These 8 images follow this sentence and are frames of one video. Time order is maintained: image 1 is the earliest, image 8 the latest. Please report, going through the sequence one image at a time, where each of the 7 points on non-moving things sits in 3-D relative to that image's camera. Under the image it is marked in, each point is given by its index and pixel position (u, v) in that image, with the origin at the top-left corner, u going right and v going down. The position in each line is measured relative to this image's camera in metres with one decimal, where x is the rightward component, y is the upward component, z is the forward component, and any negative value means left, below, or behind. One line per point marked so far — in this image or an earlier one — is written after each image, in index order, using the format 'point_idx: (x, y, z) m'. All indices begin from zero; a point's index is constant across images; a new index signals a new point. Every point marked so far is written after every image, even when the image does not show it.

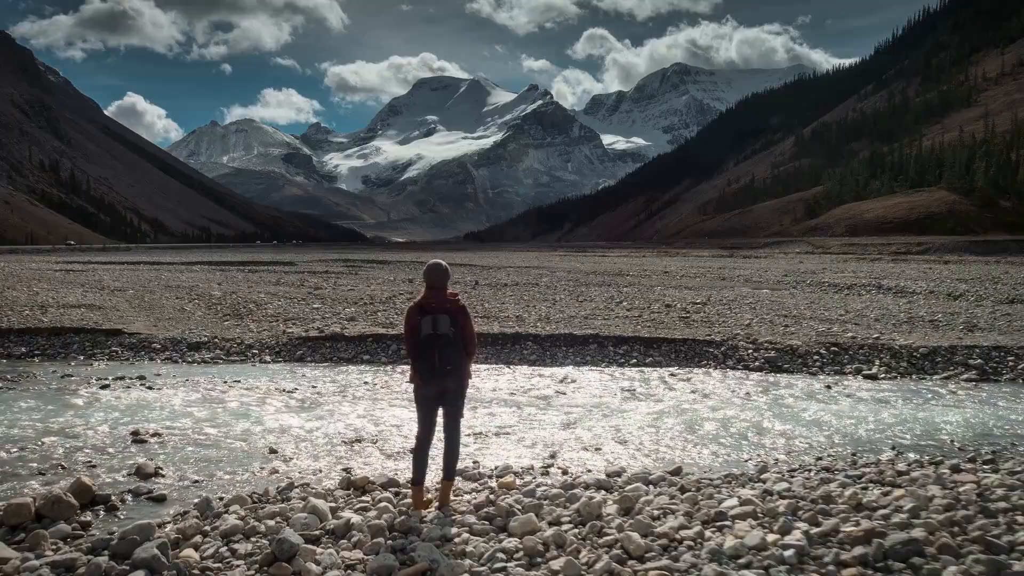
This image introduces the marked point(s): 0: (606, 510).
0: (+0.4, -1.0, +3.4) m
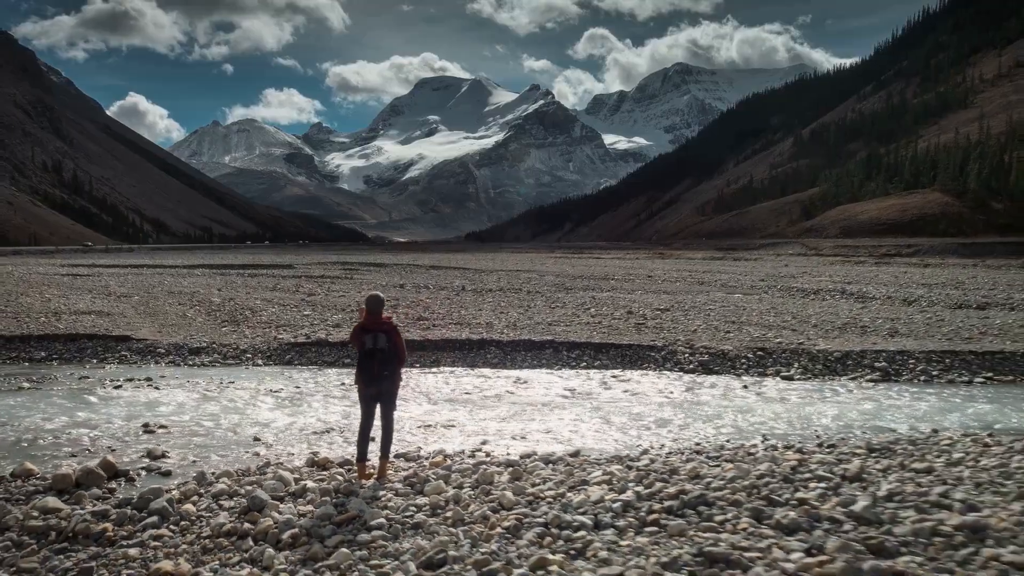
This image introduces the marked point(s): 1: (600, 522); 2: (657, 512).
0: (-0.1, -1.2, +4.6) m
1: (+0.4, -1.2, +4.0) m
2: (+0.7, -1.2, +4.1) m
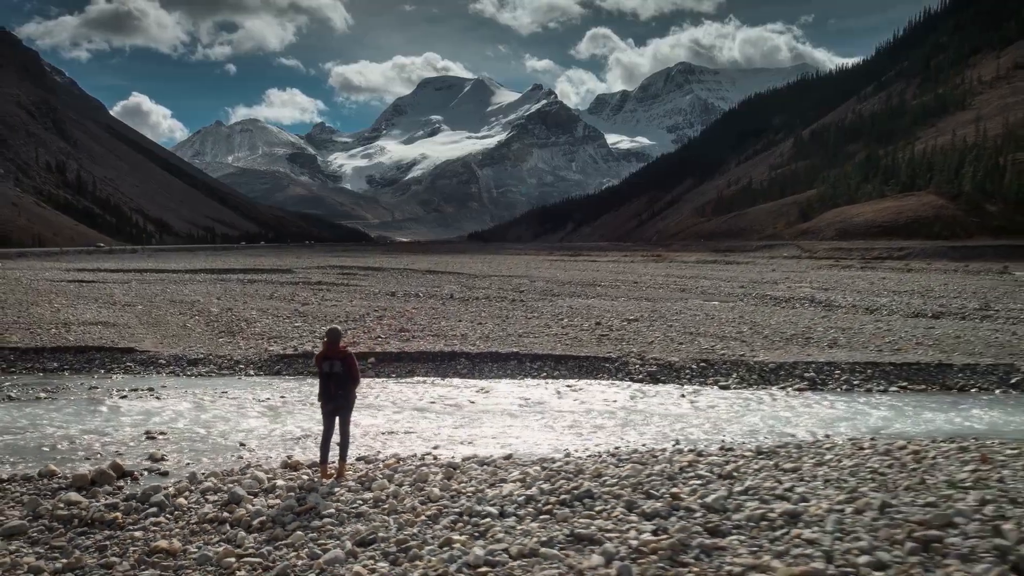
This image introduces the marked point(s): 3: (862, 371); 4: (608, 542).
0: (-0.6, -1.4, +5.7) m
1: (-0.1, -1.5, +5.1) m
2: (+0.2, -1.5, +5.2) m
3: (+4.9, -1.2, +10.8) m
4: (+0.6, -1.5, +4.7) m
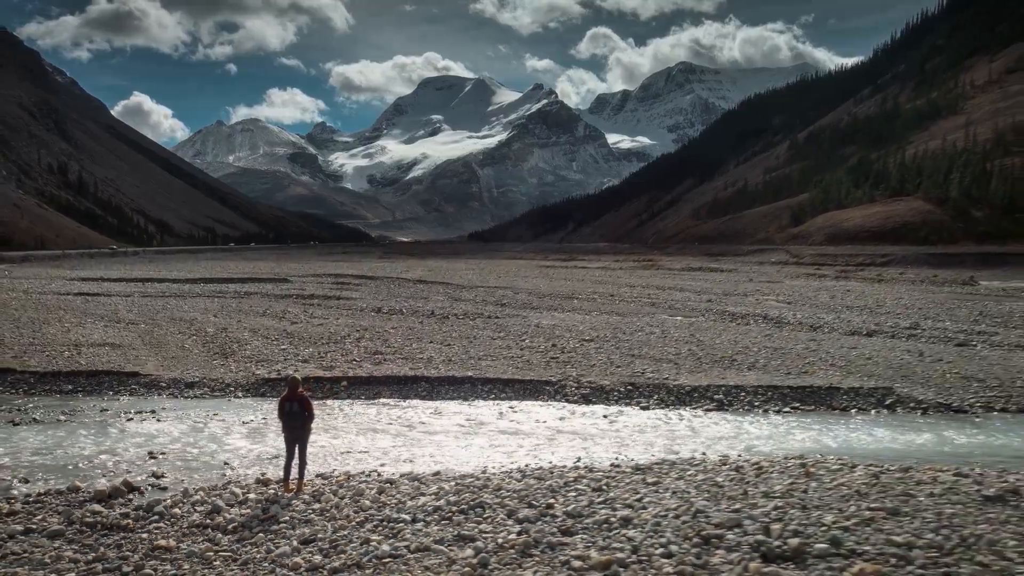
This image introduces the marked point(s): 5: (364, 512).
0: (-1.4, -2.0, +7.5) m
1: (-0.9, -2.0, +6.8) m
2: (-0.6, -2.0, +7.0) m
3: (+4.1, -1.7, +12.6) m
4: (-0.2, -2.1, +6.4) m
5: (-1.4, -2.0, +6.9) m
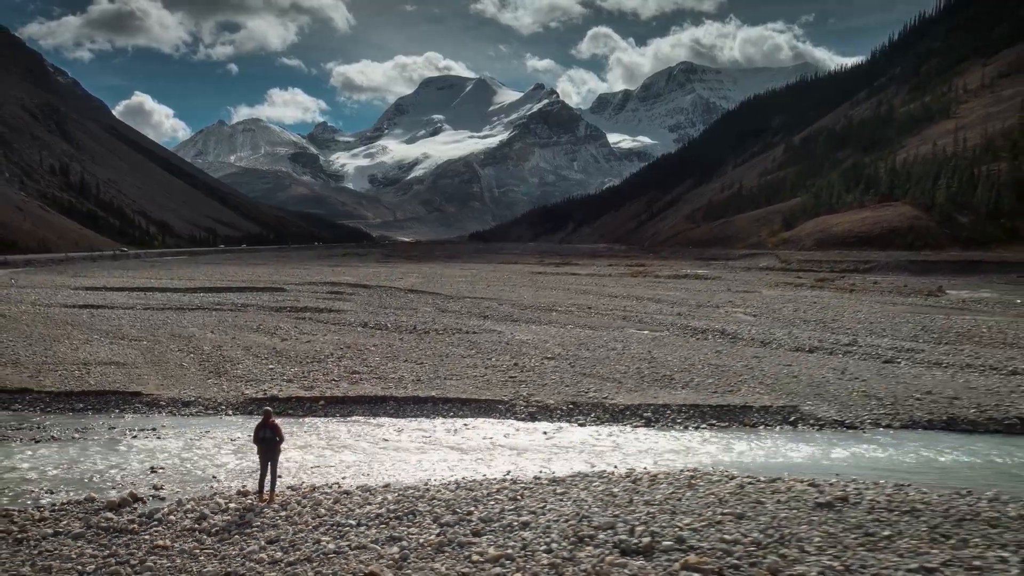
0: (-2.2, -2.6, +9.3) m
1: (-1.7, -2.6, +8.7) m
2: (-1.4, -2.6, +8.8) m
3: (+3.3, -2.3, +14.4) m
4: (-1.1, -2.7, +8.3) m
5: (-2.2, -2.6, +8.7) m
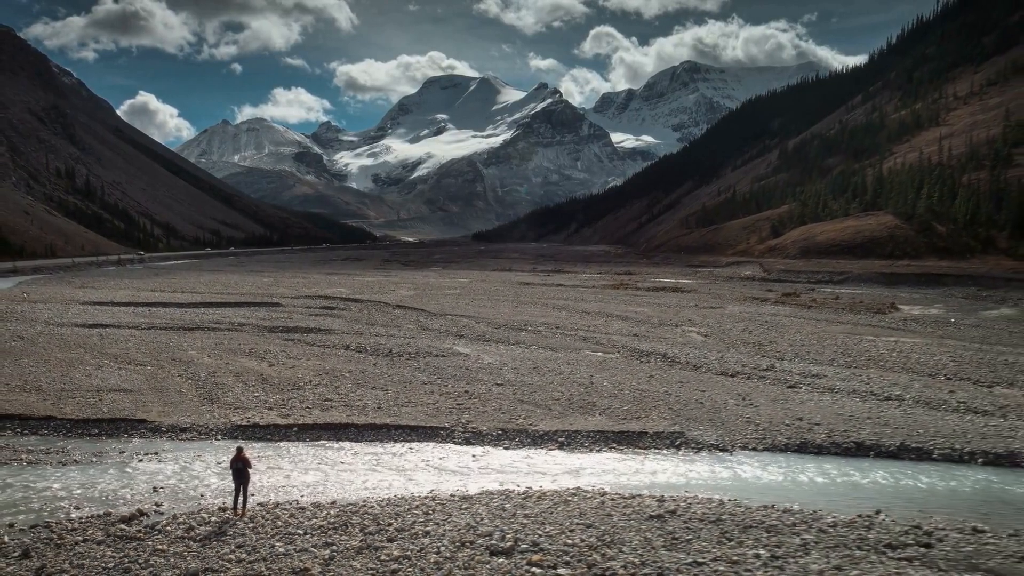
0: (-3.7, -3.7, +12.4) m
1: (-3.1, -3.7, +11.8) m
2: (-2.9, -3.7, +11.9) m
3: (+1.9, -3.4, +17.5) m
4: (-2.5, -3.7, +11.4) m
5: (-3.7, -3.7, +11.9) m
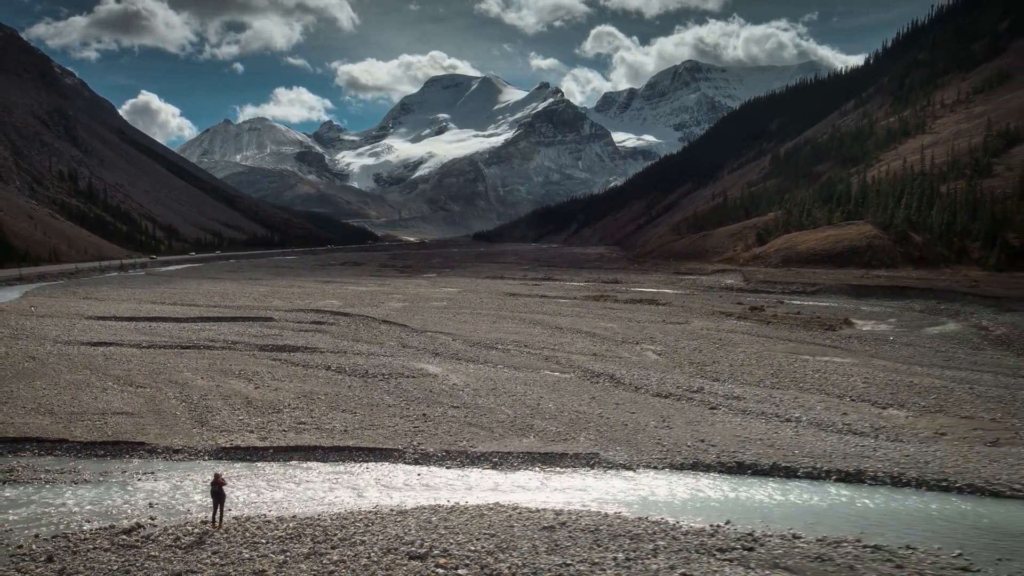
0: (-5.3, -4.9, +15.6) m
1: (-4.7, -4.9, +15.0) m
2: (-4.4, -4.9, +15.1) m
3: (+0.3, -4.6, +20.7) m
4: (-4.1, -4.9, +14.6) m
5: (-5.2, -4.9, +15.1) m
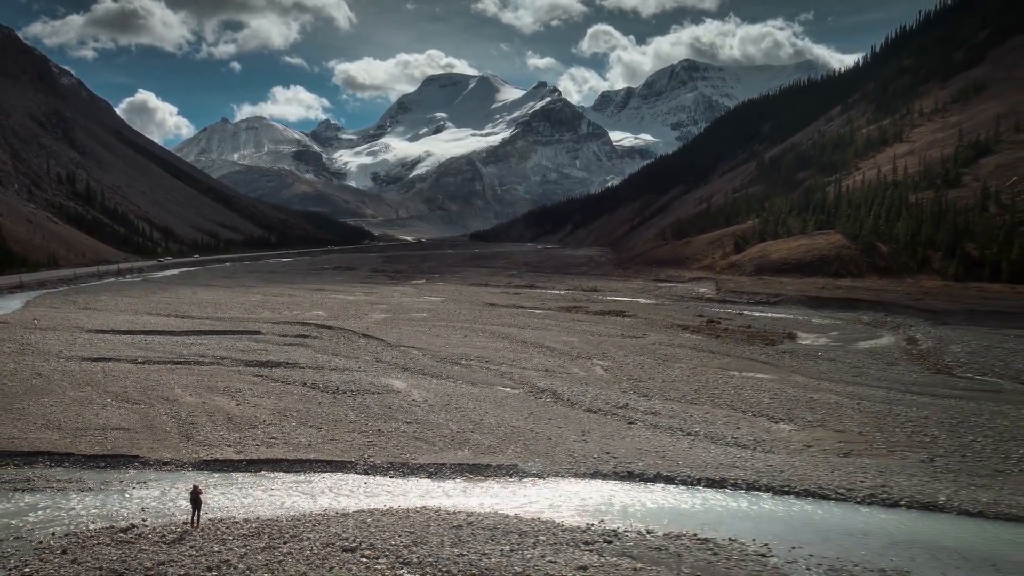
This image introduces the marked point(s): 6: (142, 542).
0: (-7.4, -6.1, +19.8) m
1: (-6.9, -6.2, +19.1) m
2: (-6.6, -6.2, +19.3) m
3: (-1.9, -5.8, +24.8) m
4: (-6.3, -6.2, +18.7) m
5: (-7.4, -6.2, +19.2) m
6: (-9.0, -6.3, +19.0) m
